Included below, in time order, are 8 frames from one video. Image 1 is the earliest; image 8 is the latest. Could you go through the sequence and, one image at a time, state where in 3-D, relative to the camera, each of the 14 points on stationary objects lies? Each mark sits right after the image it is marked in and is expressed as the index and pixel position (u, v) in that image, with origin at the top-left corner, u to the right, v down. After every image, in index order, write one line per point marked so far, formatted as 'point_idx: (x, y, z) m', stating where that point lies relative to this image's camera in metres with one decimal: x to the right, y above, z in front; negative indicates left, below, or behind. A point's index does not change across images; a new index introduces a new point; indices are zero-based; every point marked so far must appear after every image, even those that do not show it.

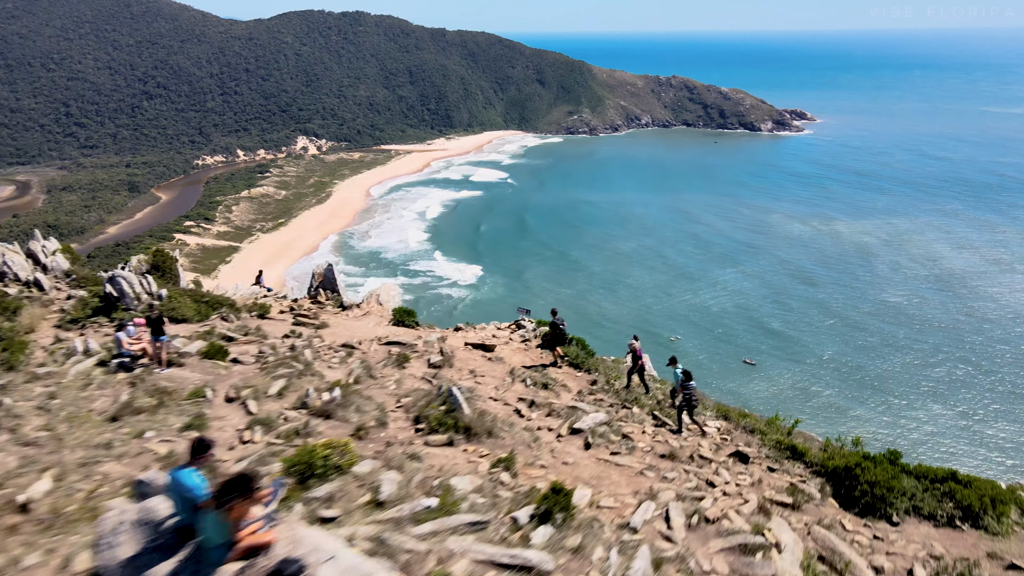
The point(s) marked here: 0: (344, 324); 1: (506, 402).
0: (-2.4, -0.5, +10.6) m
1: (-0.1, -1.2, +7.4) m
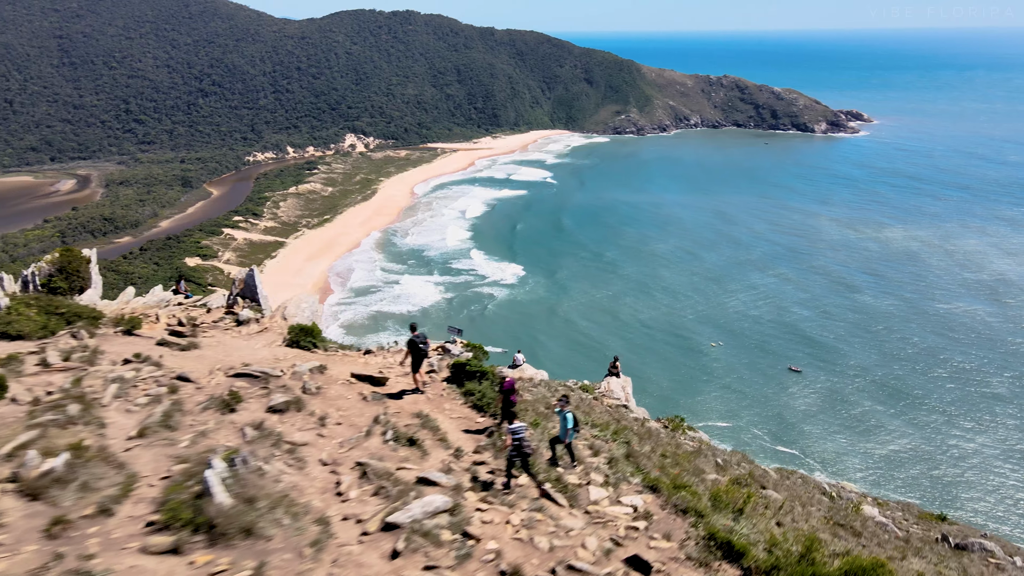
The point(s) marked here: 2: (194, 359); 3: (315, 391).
0: (-3.5, -0.7, +8.8) m
1: (-1.4, -1.4, +5.5) m
2: (-3.5, -0.8, +8.0) m
3: (-2.0, -1.0, +7.3) m
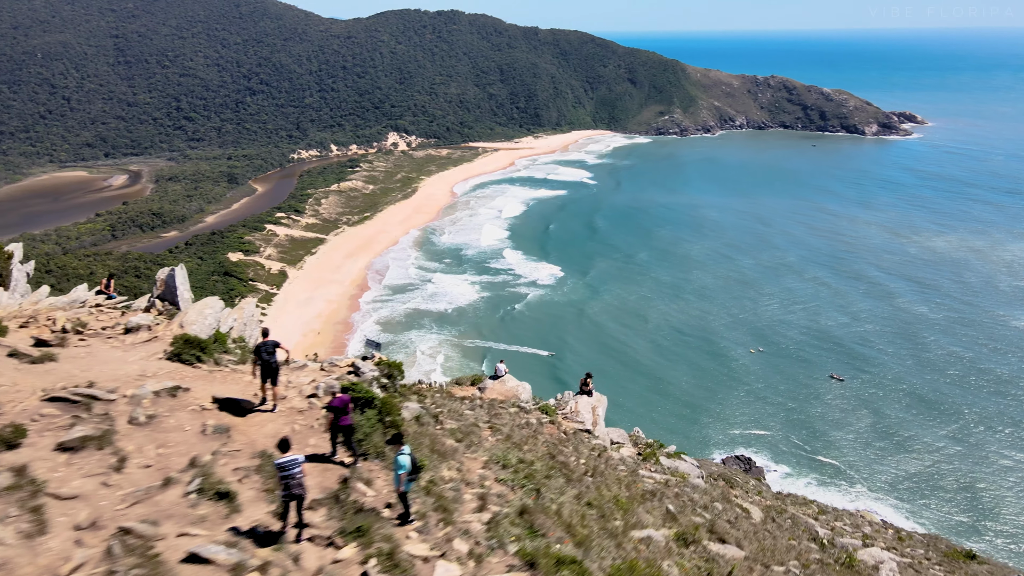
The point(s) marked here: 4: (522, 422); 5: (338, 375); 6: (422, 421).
0: (-4.4, -0.7, +7.7) m
1: (-2.5, -1.5, +4.2) m
2: (-4.5, -0.8, +6.9) m
3: (-3.0, -1.1, +6.0) m
4: (+0.1, -1.8, +10.0) m
5: (-2.0, -1.0, +8.2) m
6: (-1.0, -1.5, +7.9) m
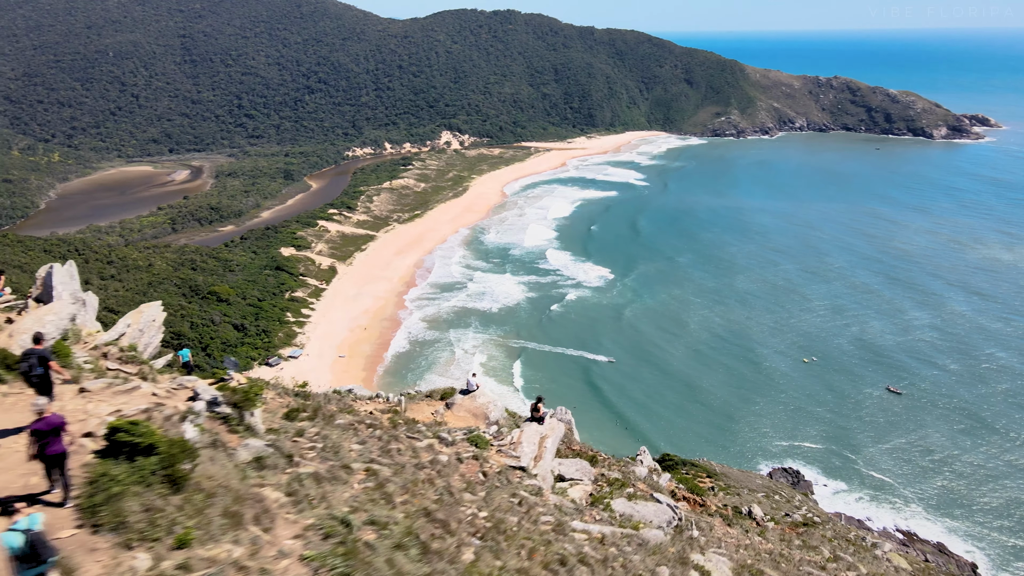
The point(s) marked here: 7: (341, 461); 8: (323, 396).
0: (-5.7, -0.7, +6.3) m
1: (-4.0, -1.5, +2.8) m
2: (-5.8, -0.8, +5.5) m
3: (-4.4, -1.1, +4.6) m
4: (-1.0, -2.0, +8.3) m
5: (-3.2, -1.1, +6.7) m
6: (-2.2, -1.6, +6.3) m
7: (-1.7, -1.7, +7.2) m
8: (-3.2, -1.9, +12.4) m
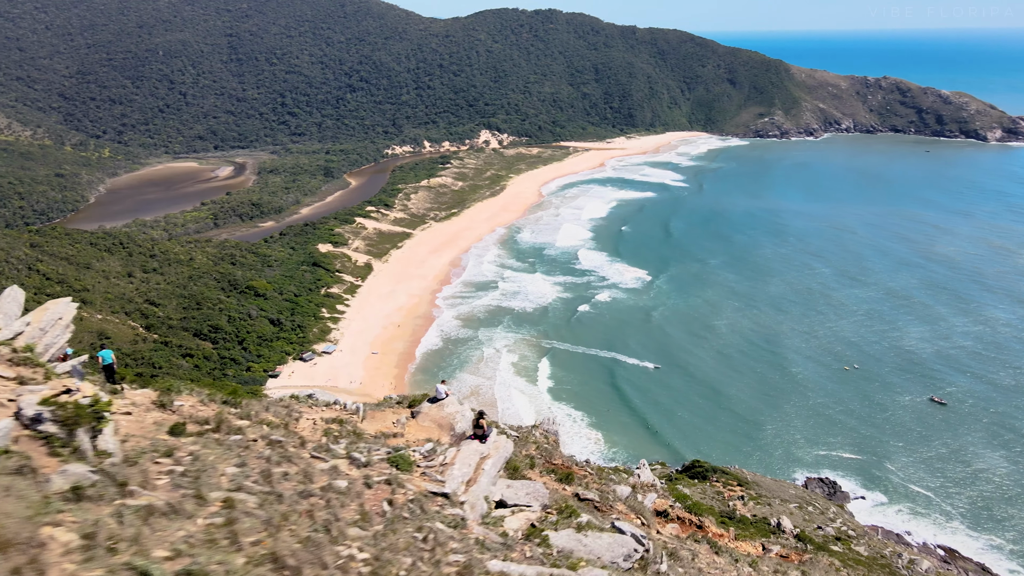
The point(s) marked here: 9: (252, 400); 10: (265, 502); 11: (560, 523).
0: (-6.7, -0.7, +5.5) m
1: (-5.2, -1.5, +1.9) m
2: (-6.8, -0.8, +4.7) m
3: (-5.5, -1.1, +3.7) m
4: (-1.9, -2.0, +7.3) m
5: (-4.2, -1.0, +5.7) m
6: (-3.2, -1.5, +5.4) m
7: (-2.7, -1.7, +6.2) m
8: (-3.9, -1.9, +11.4) m
9: (-4.1, -1.8, +11.4) m
10: (-2.2, -1.9, +6.5) m
11: (+0.6, -3.1, +9.5) m
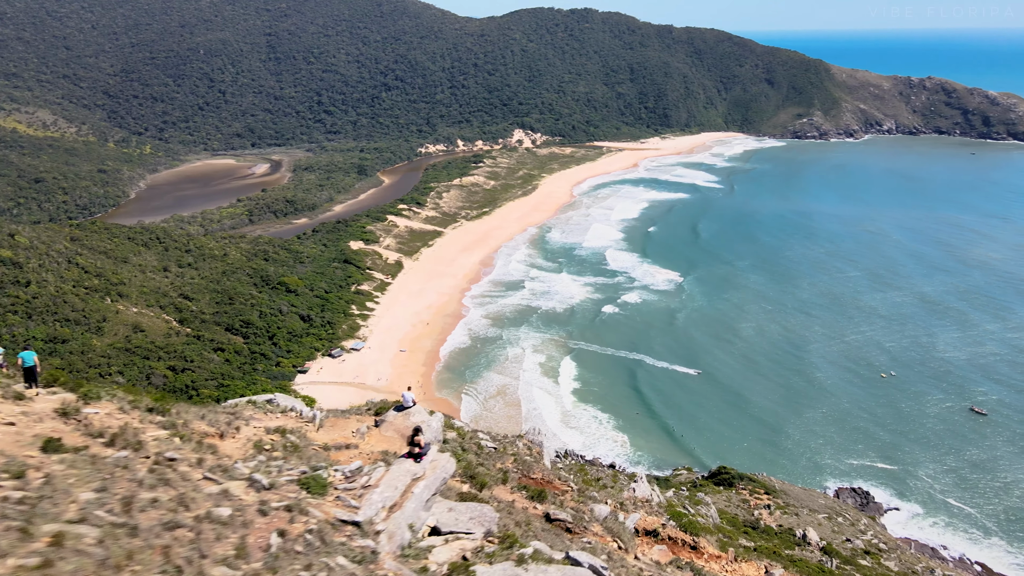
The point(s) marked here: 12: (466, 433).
0: (-7.6, -0.6, +4.9) m
1: (-6.3, -1.4, +1.2) m
2: (-7.8, -0.7, +4.1) m
3: (-6.5, -1.1, +3.0) m
4: (-2.8, -2.0, +6.4) m
5: (-5.1, -1.0, +5.0) m
6: (-4.2, -1.5, +4.6) m
7: (-3.6, -1.7, +5.4) m
8: (-4.6, -1.9, +10.7) m
9: (-4.8, -1.7, +10.7) m
10: (-3.1, -1.9, +5.6) m
11: (-0.1, -3.1, +8.5) m
12: (-1.0, -3.1, +15.4) m
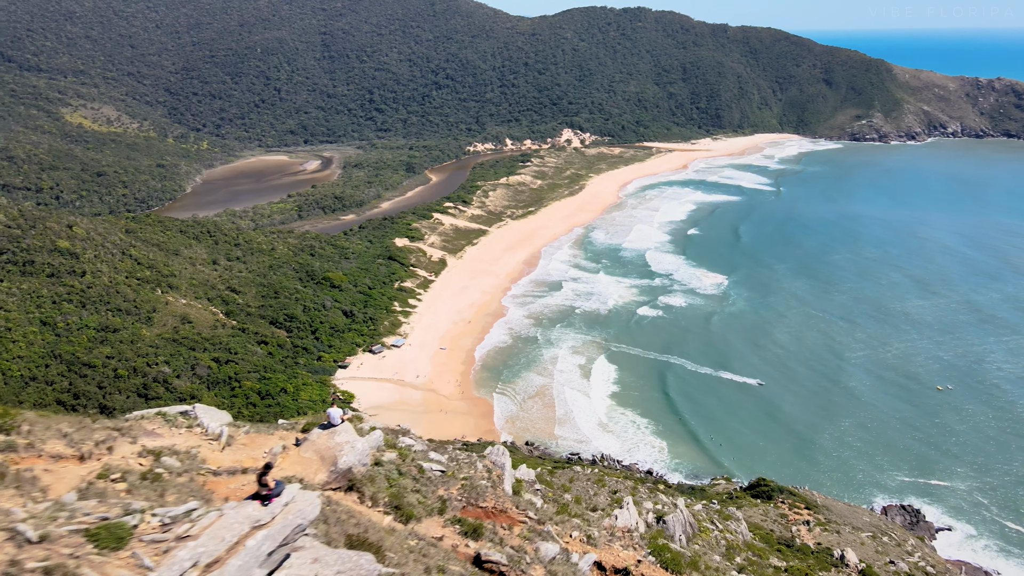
0: (-9.1, -0.6, +3.8) m
1: (-8.1, -1.4, 0.0) m
2: (-9.4, -0.6, +3.0) m
3: (-8.1, -1.0, +1.9) m
4: (-4.3, -2.0, +5.1) m
5: (-6.6, -1.0, +3.7) m
6: (-5.8, -1.6, +3.3) m
7: (-5.2, -1.8, +4.1) m
8: (-5.8, -1.9, +9.4) m
9: (-6.0, -1.7, +9.4) m
10: (-4.6, -1.9, +4.3) m
11: (-1.5, -3.2, +7.0) m
12: (-1.9, -3.2, +13.9) m
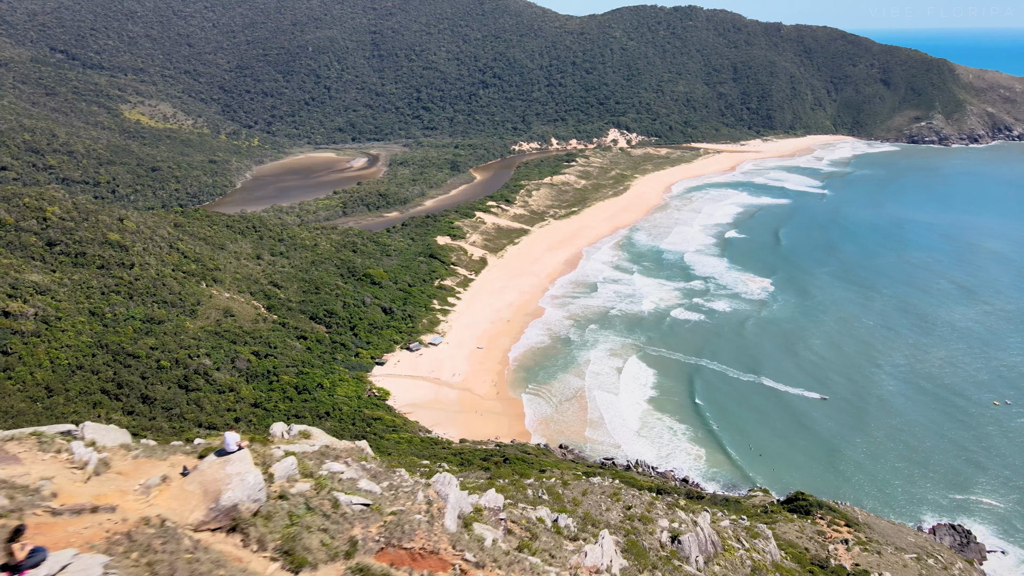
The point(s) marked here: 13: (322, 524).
0: (-10.8, -0.6, +2.7) m
1: (-10.0, -1.4, -1.1) m
2: (-11.1, -0.6, +2.0) m
3: (-9.9, -1.0, +0.7) m
4: (-5.9, -2.1, +3.6) m
5: (-8.3, -1.1, +2.5) m
6: (-7.5, -1.6, +2.0) m
7: (-6.8, -1.8, +2.7) m
8: (-7.1, -1.9, +8.1) m
9: (-7.3, -1.8, +8.1) m
10: (-6.3, -2.0, +2.9) m
11: (-3.1, -3.4, +5.4) m
12: (-3.1, -3.3, +12.3) m
13: (-2.9, -3.6, +11.0) m
